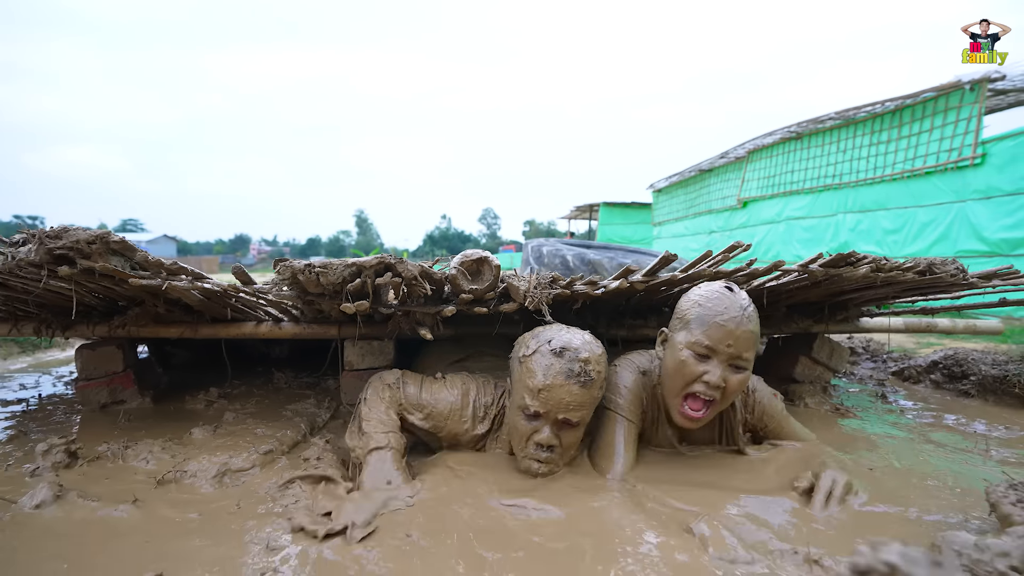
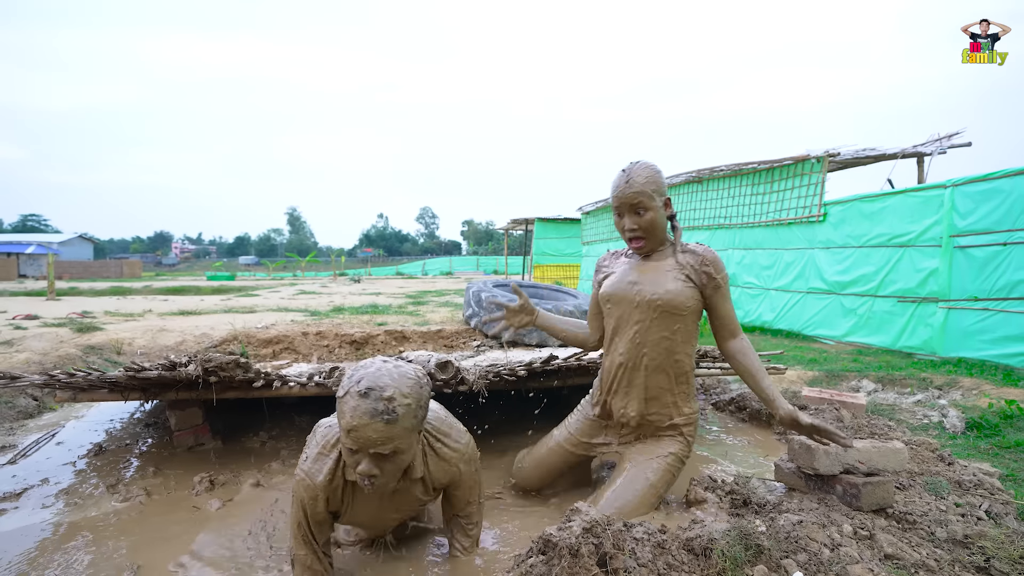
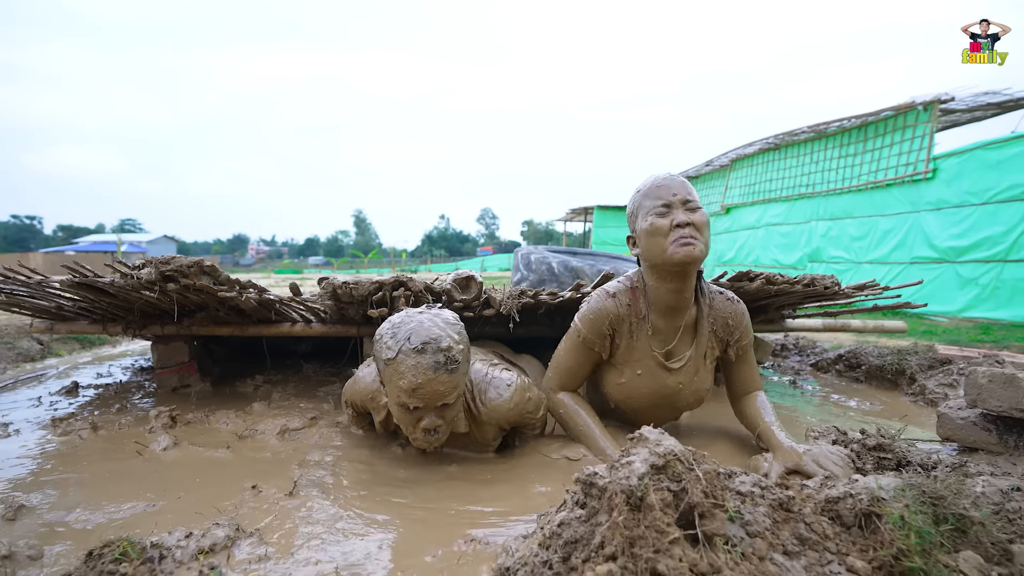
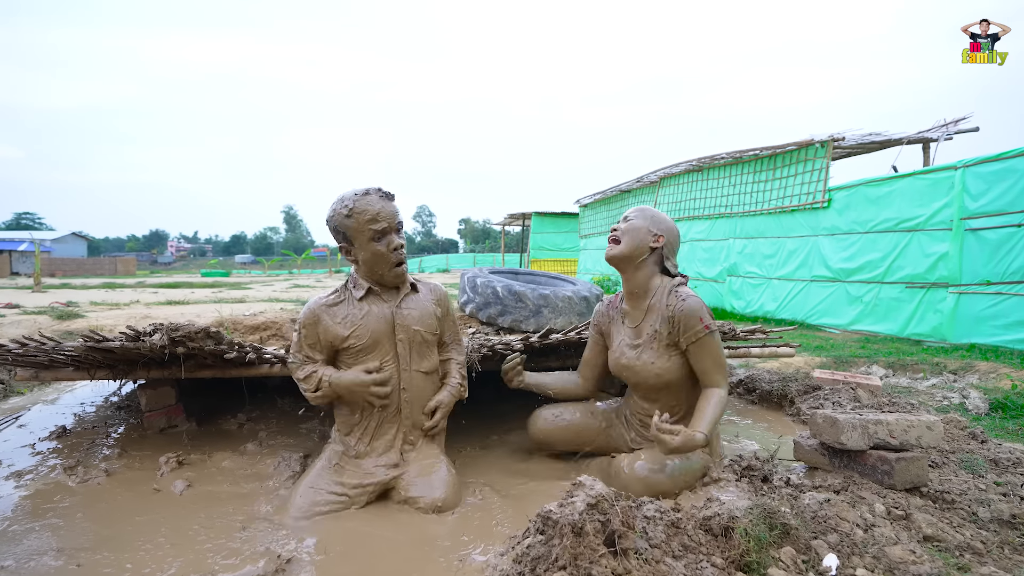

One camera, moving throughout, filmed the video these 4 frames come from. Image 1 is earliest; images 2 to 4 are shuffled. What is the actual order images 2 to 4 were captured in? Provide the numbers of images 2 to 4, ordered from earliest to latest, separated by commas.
3, 2, 4
